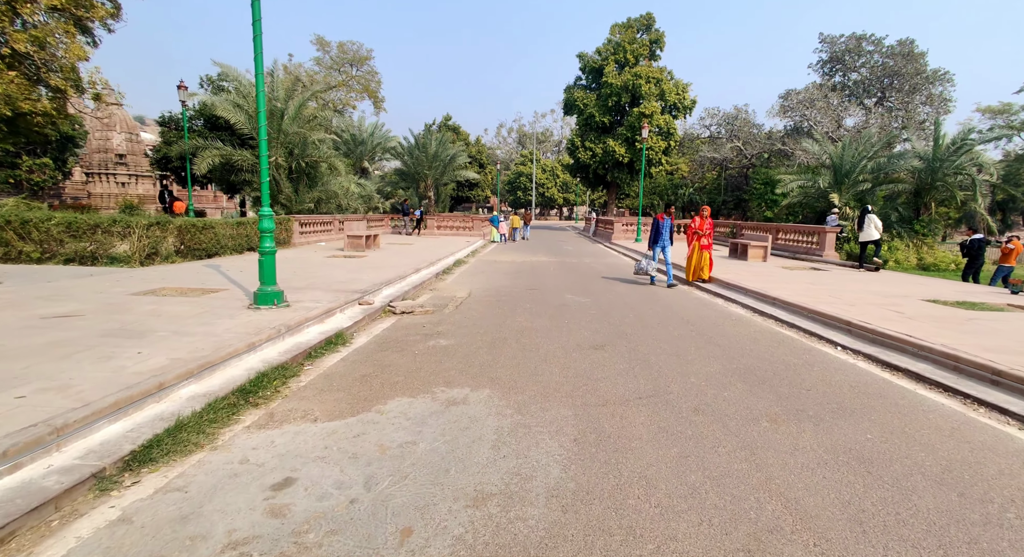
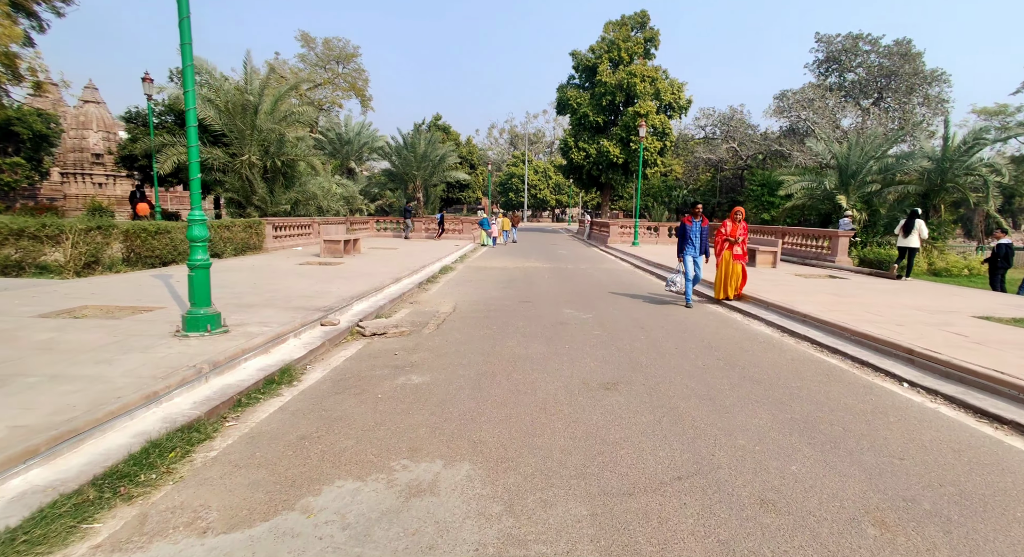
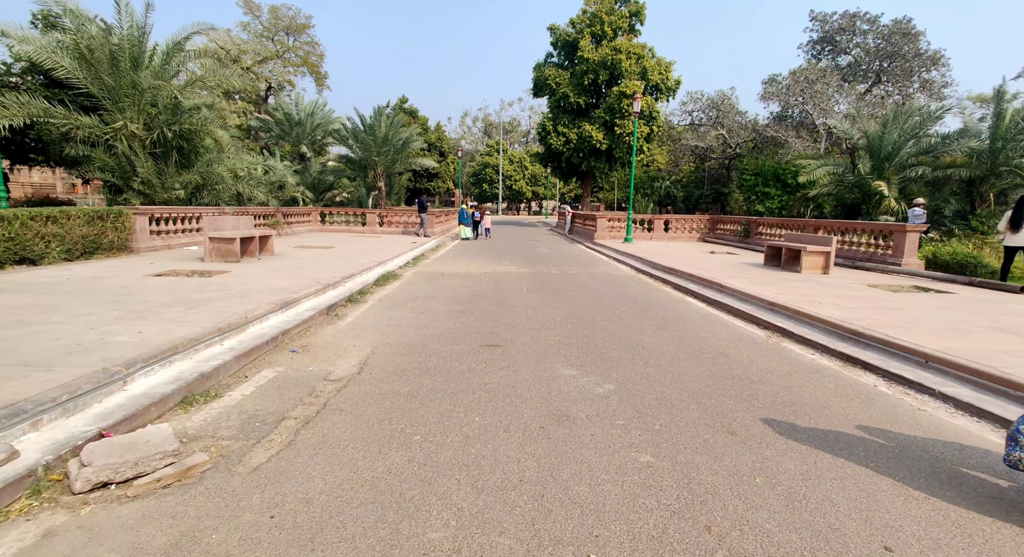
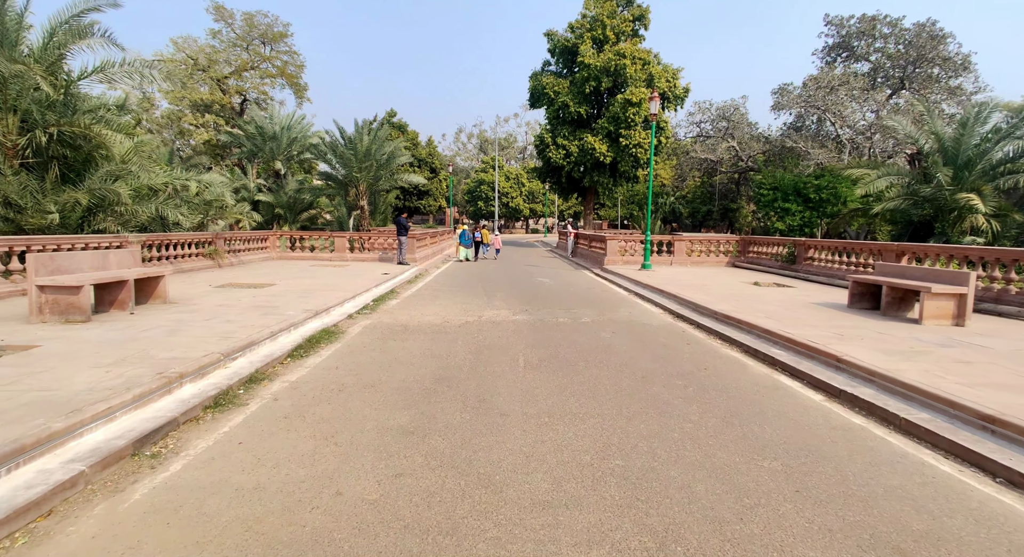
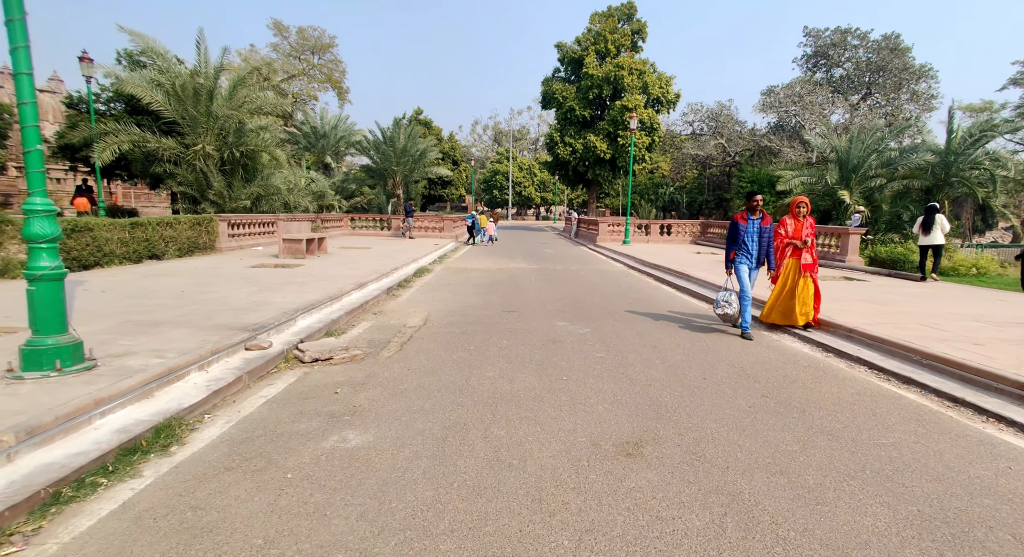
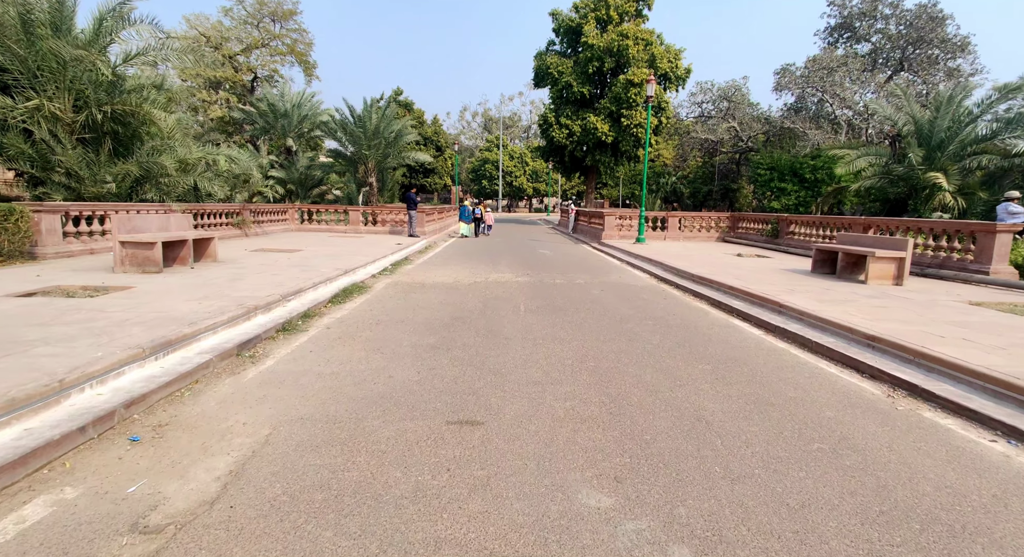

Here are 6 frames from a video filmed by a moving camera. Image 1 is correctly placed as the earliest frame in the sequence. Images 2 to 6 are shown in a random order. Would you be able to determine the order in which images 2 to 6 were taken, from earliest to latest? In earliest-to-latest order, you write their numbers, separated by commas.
2, 5, 3, 6, 4
